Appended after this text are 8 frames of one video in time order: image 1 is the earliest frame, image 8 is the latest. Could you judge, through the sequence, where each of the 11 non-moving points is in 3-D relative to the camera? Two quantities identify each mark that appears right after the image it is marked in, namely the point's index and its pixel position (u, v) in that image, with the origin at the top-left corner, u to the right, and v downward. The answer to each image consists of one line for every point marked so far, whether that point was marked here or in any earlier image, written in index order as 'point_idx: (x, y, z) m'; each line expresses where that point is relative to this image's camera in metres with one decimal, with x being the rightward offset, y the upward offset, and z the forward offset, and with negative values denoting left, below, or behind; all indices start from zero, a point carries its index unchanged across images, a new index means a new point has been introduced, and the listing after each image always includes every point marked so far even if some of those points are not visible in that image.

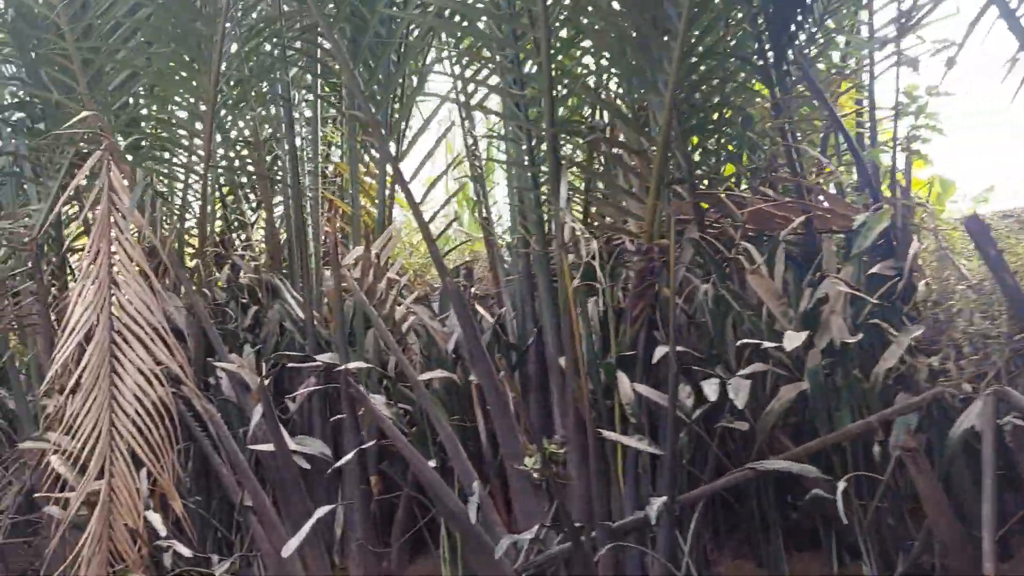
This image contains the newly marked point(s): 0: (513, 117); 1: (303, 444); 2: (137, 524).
0: (0.0, +0.4, +2.1) m
1: (-0.6, -0.4, +2.2) m
2: (-1.0, -0.6, +2.0) m
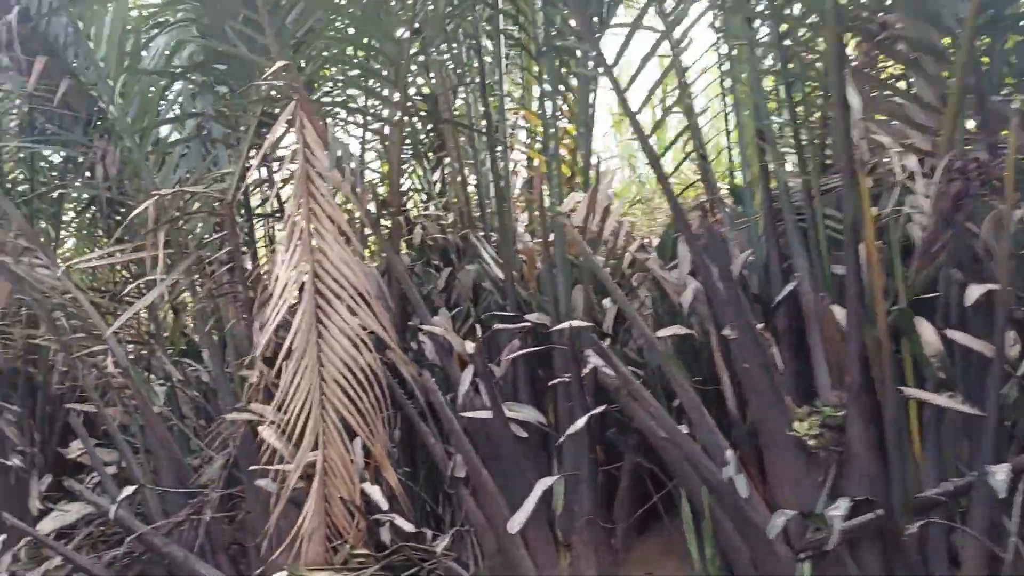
0: (+0.5, +0.6, +1.8) m
1: (0.0, -0.3, +2.0) m
2: (-0.4, -0.5, +1.9) m
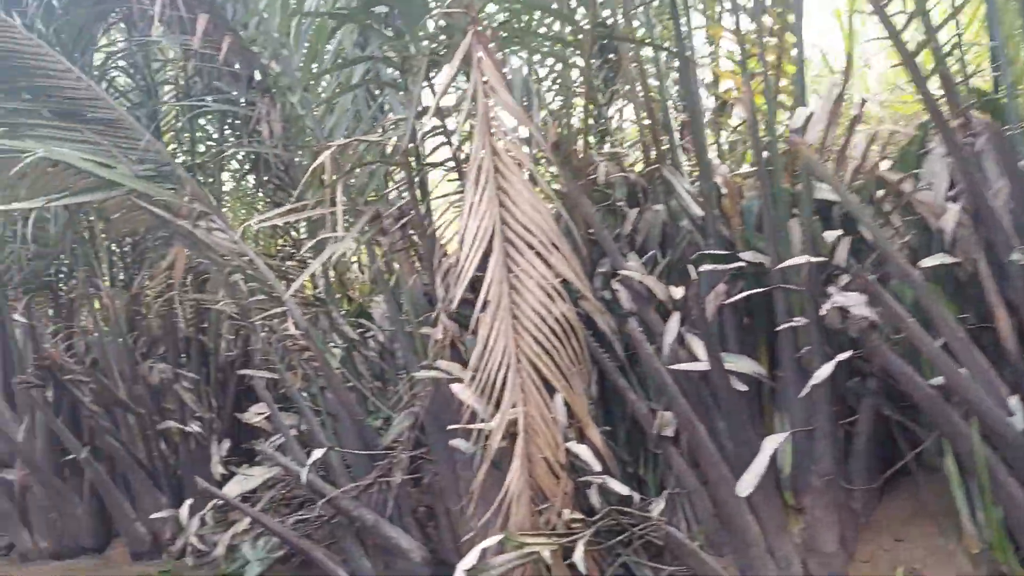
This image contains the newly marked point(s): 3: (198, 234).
0: (+1.0, +0.7, +1.5) m
1: (+0.5, -0.2, +1.8) m
2: (+0.1, -0.4, +1.8) m
3: (-0.9, +0.2, +2.3) m
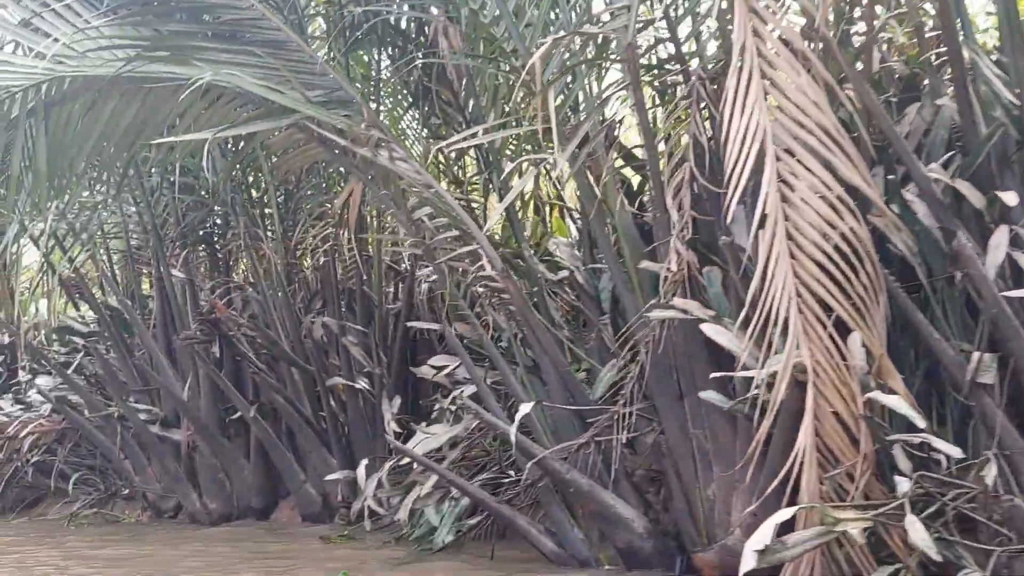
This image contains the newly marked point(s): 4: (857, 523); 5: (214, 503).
0: (+1.4, +0.9, +1.0) m
1: (+1.0, 0.0, +1.4) m
2: (+0.6, -0.2, +1.4) m
3: (-0.3, +0.3, +2.0) m
4: (+0.6, -0.4, +1.4) m
5: (-1.2, -0.9, +3.2) m
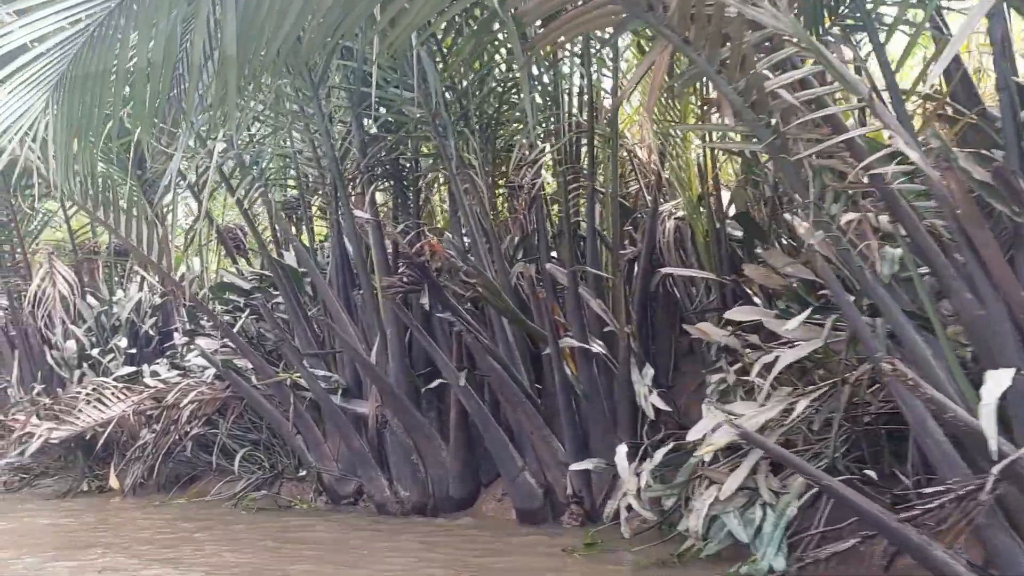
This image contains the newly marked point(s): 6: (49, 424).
0: (+2.0, +1.0, 0.0) m
1: (+1.6, +0.1, +0.5) m
2: (+1.2, -0.1, +0.6) m
3: (+0.4, +0.5, +1.3) m
4: (+1.2, -0.3, +0.6) m
5: (-0.4, -0.7, +2.7) m
6: (-2.1, -0.6, +3.7) m
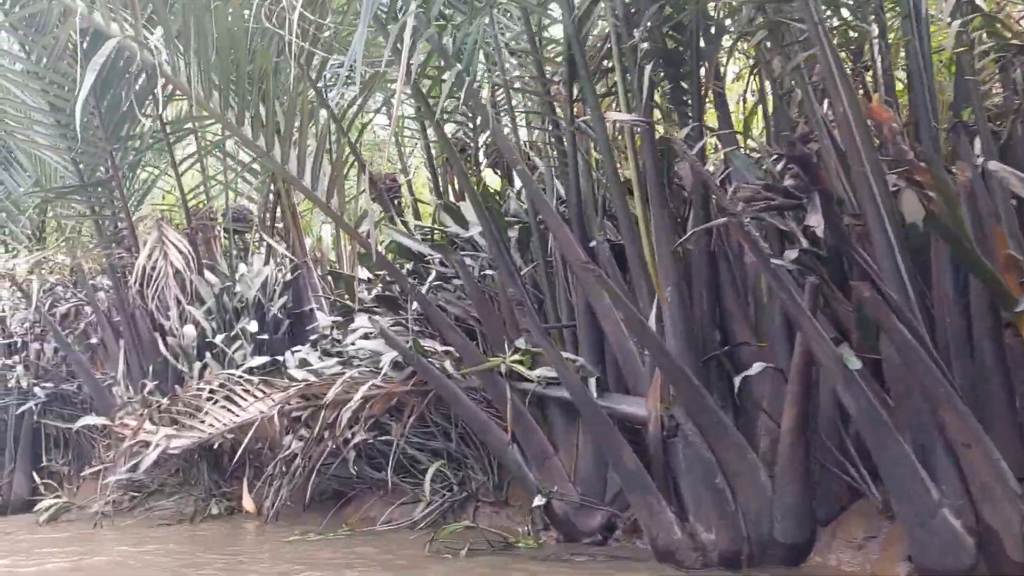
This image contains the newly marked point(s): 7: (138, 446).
0: (+2.5, +1.2, -1.1) m
1: (+2.2, +0.3, -0.6) m
2: (+1.9, +0.1, -0.4) m
3: (+1.0, +0.6, +0.3) m
4: (+1.8, -0.1, -0.5) m
5: (+0.4, -0.5, +1.7) m
6: (-1.3, -0.5, +2.9) m
7: (-1.4, -0.6, +3.0) m
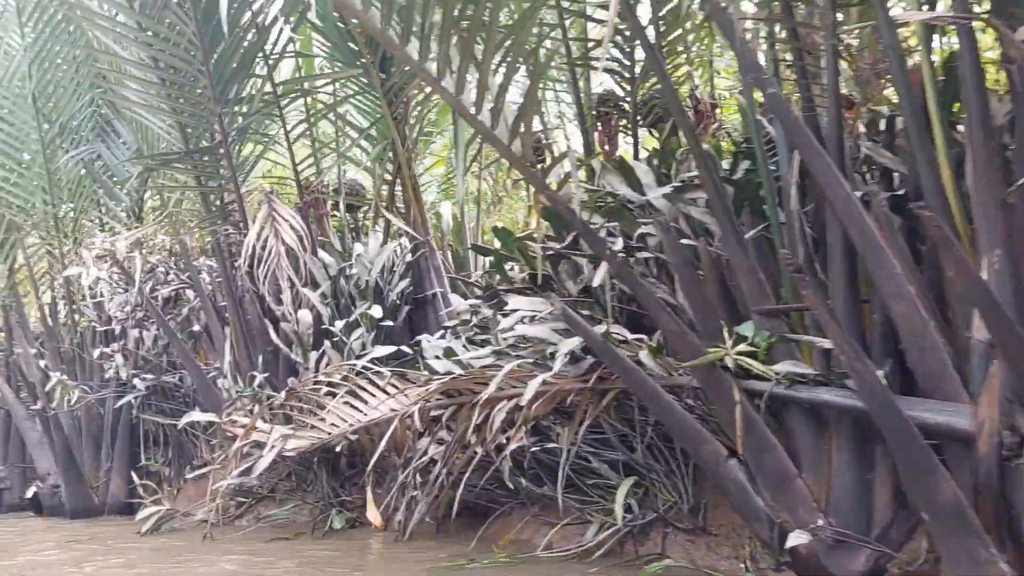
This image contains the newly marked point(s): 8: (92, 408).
0: (+2.7, +1.3, -1.7) m
1: (+2.5, +0.4, -1.2) m
2: (+2.1, +0.1, -1.0) m
3: (+1.4, +0.7, -0.2) m
4: (+2.1, 0.0, -1.1) m
5: (+0.9, -0.5, +1.2) m
6: (-0.7, -0.4, +2.5) m
7: (-0.9, -0.5, +2.6) m
8: (-1.7, -0.5, +3.2) m
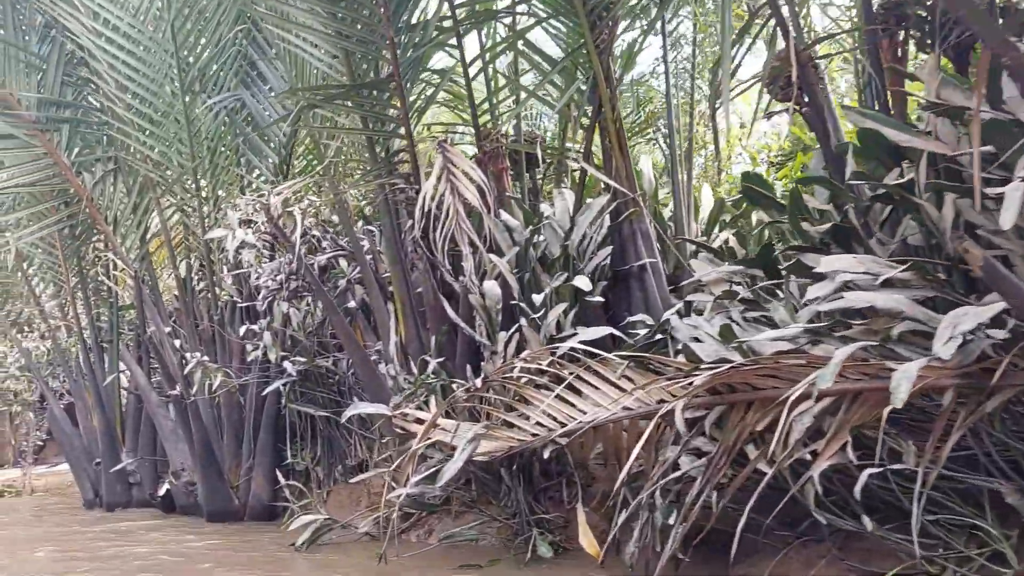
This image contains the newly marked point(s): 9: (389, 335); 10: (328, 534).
0: (+2.9, +1.3, -2.6) m
1: (+2.7, +0.4, -2.0) m
2: (+2.3, +0.2, -1.9) m
3: (+1.7, +0.8, -0.9) m
4: (+2.3, 0.0, -1.9) m
5: (+1.4, -0.4, +0.6) m
6: (-0.1, -0.3, +2.0) m
7: (-0.2, -0.4, +2.1) m
8: (-1.0, -0.4, +2.7) m
9: (-0.4, -0.1, +2.4) m
10: (-0.5, -0.7, +2.3) m
